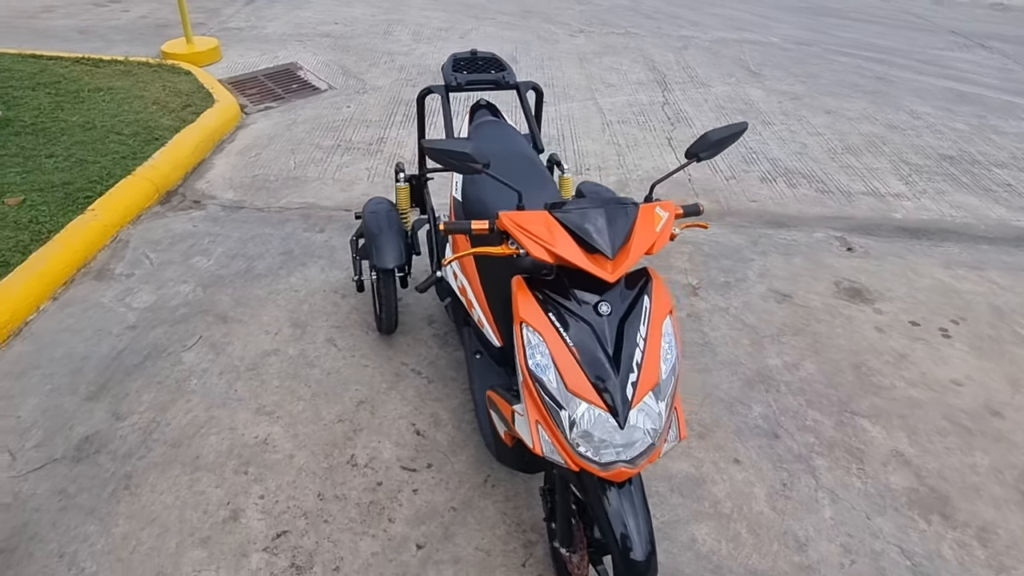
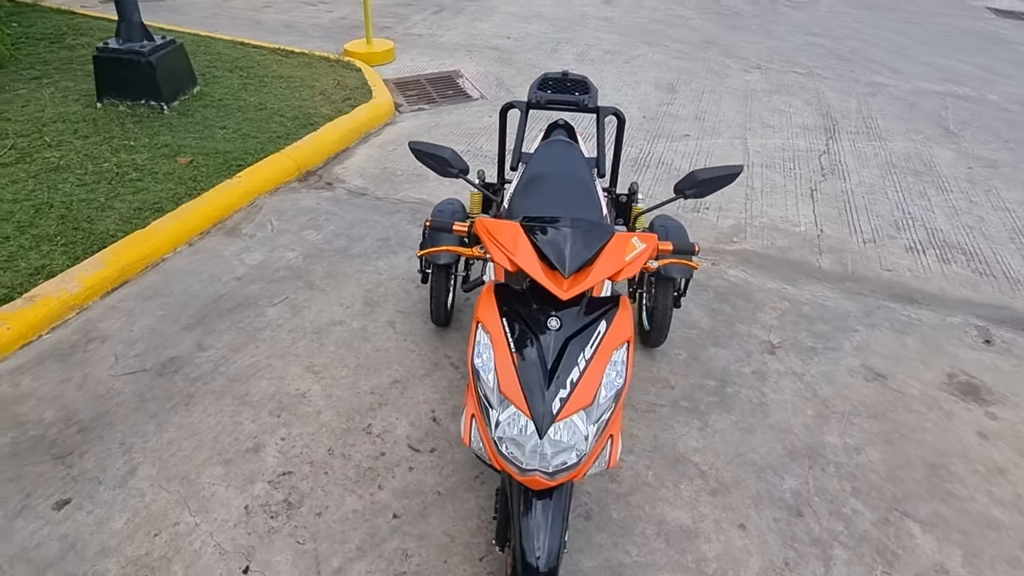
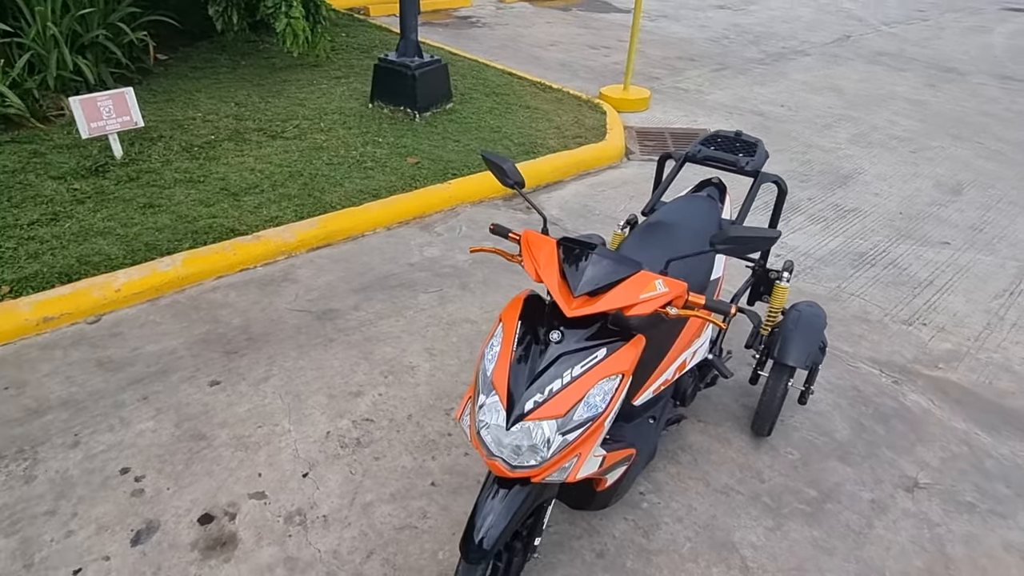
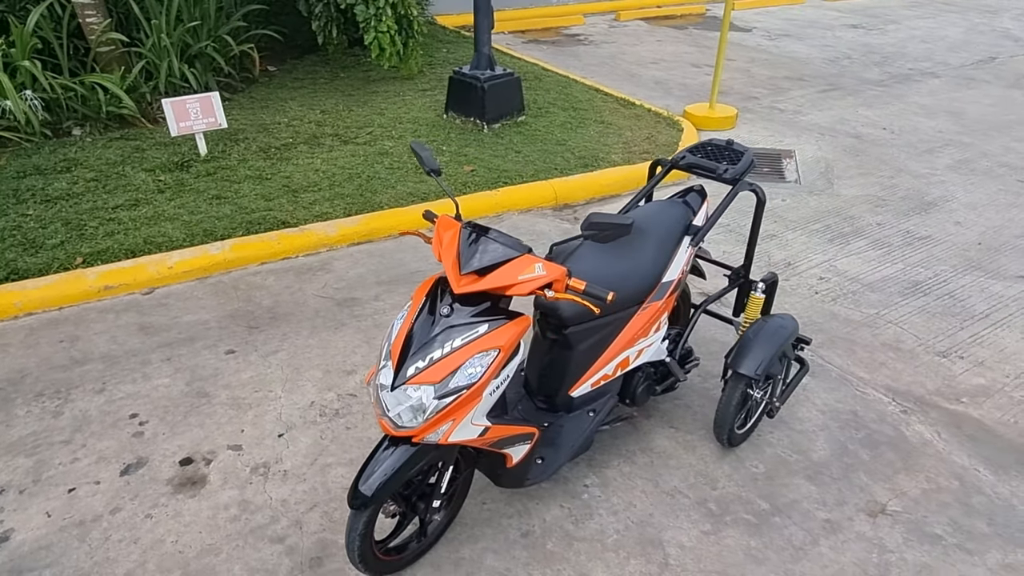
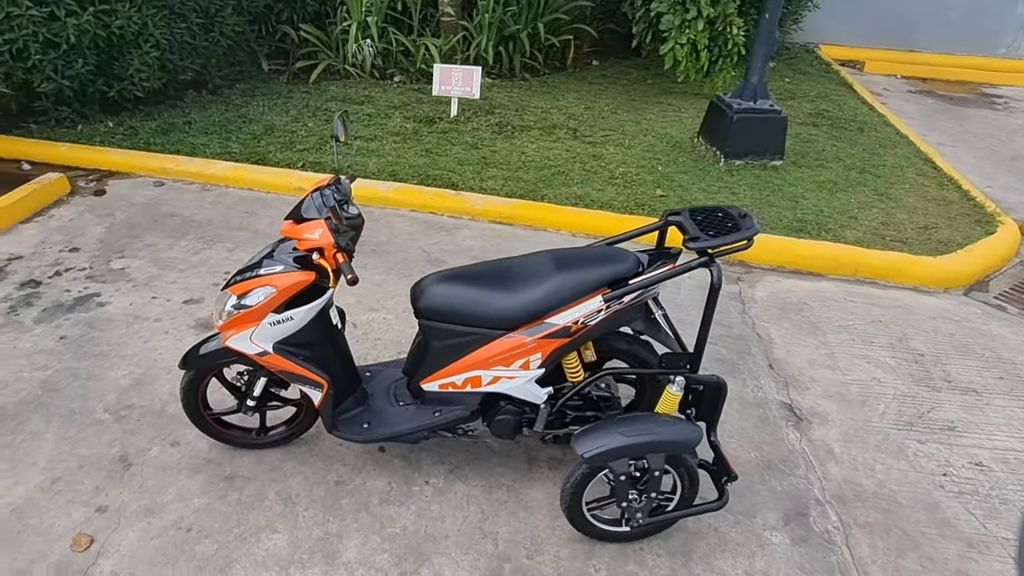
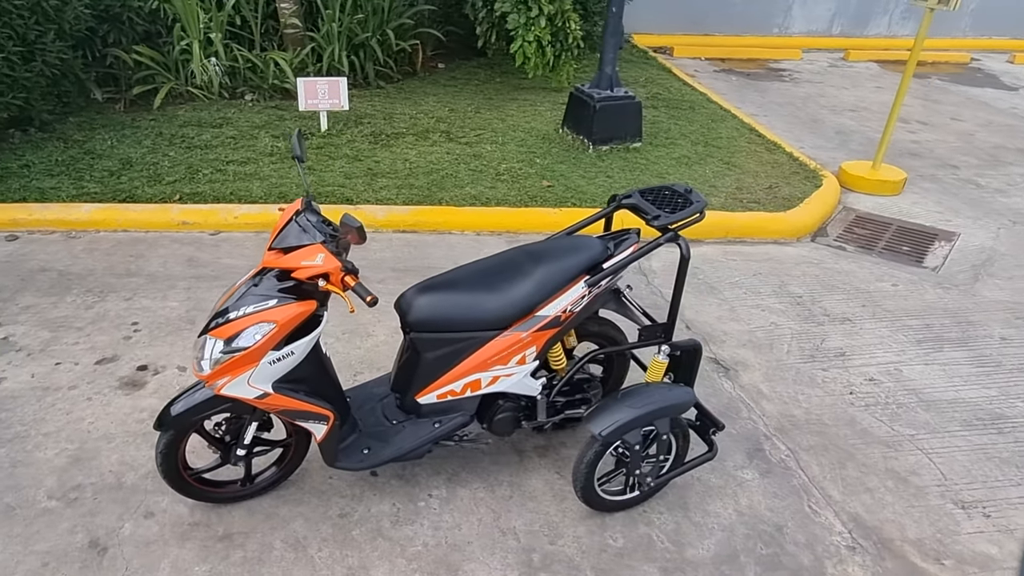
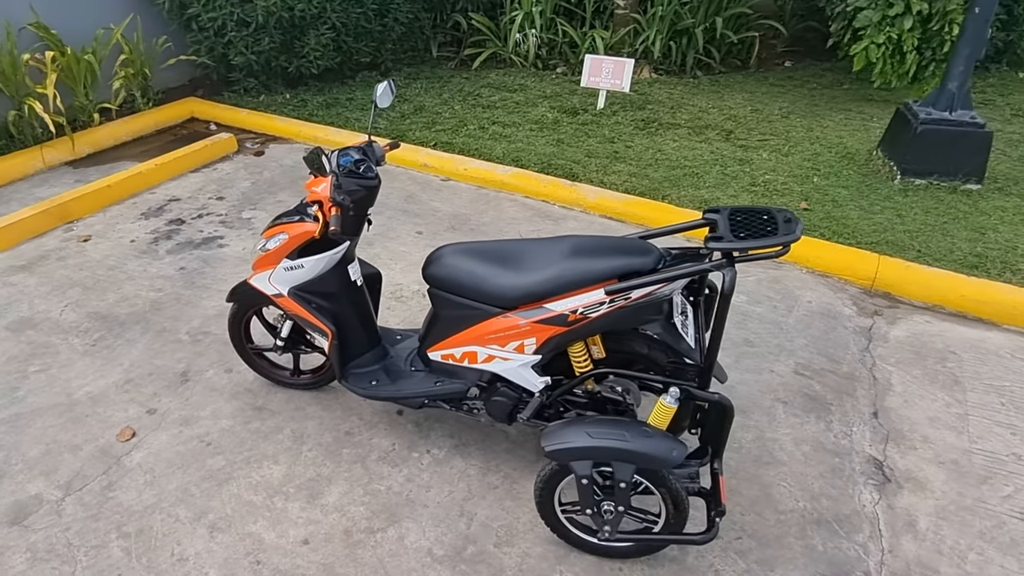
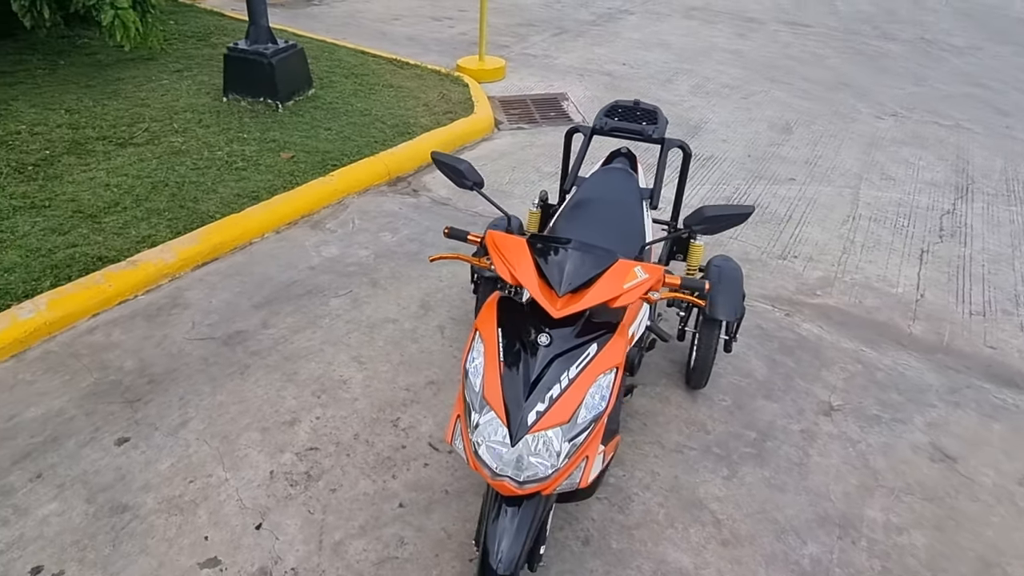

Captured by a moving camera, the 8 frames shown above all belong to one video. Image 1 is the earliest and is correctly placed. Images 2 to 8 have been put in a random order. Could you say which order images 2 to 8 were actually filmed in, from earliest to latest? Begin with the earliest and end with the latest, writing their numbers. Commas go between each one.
2, 8, 3, 4, 6, 5, 7
